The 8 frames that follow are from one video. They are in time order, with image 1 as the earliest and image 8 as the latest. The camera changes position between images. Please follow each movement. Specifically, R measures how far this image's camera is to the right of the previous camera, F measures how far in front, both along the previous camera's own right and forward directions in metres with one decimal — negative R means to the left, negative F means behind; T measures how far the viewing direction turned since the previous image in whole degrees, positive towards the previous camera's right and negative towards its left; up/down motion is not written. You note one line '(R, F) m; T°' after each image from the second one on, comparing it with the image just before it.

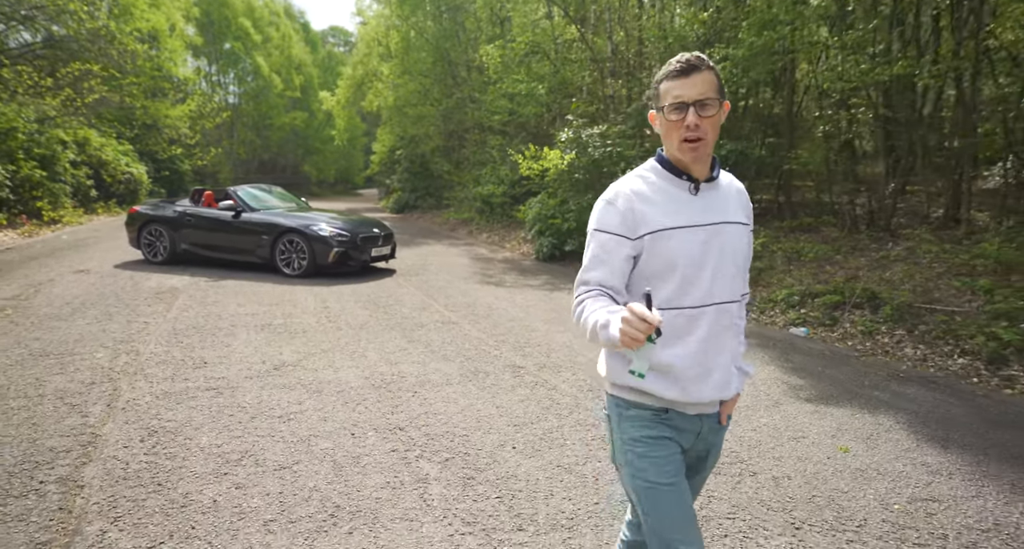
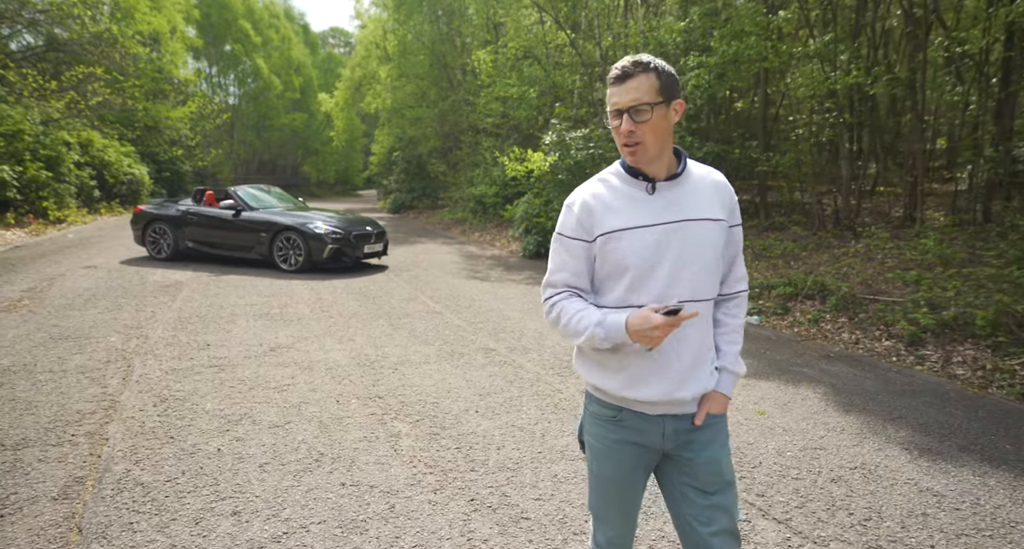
(+0.3, -0.6) m; 0°
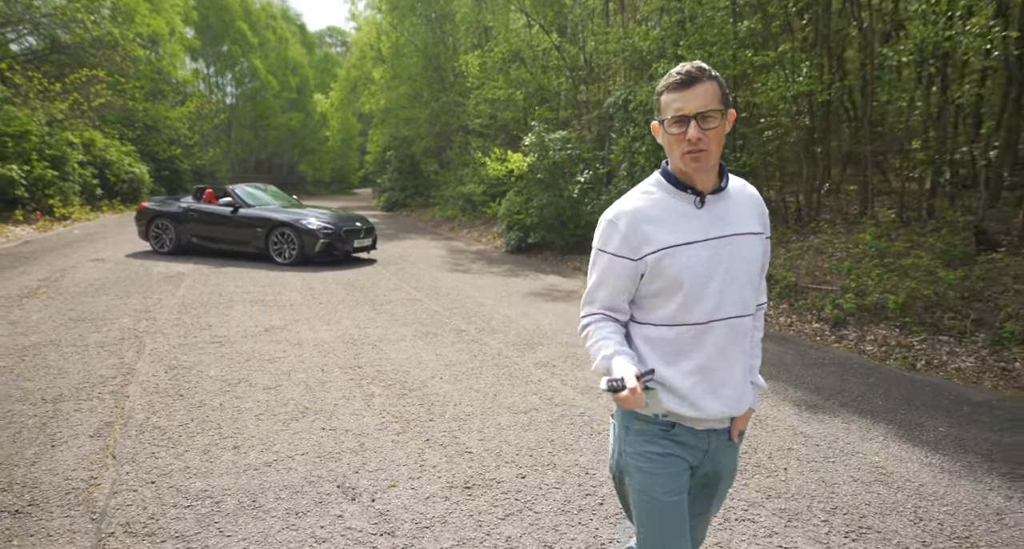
(+0.3, -0.7) m; 0°
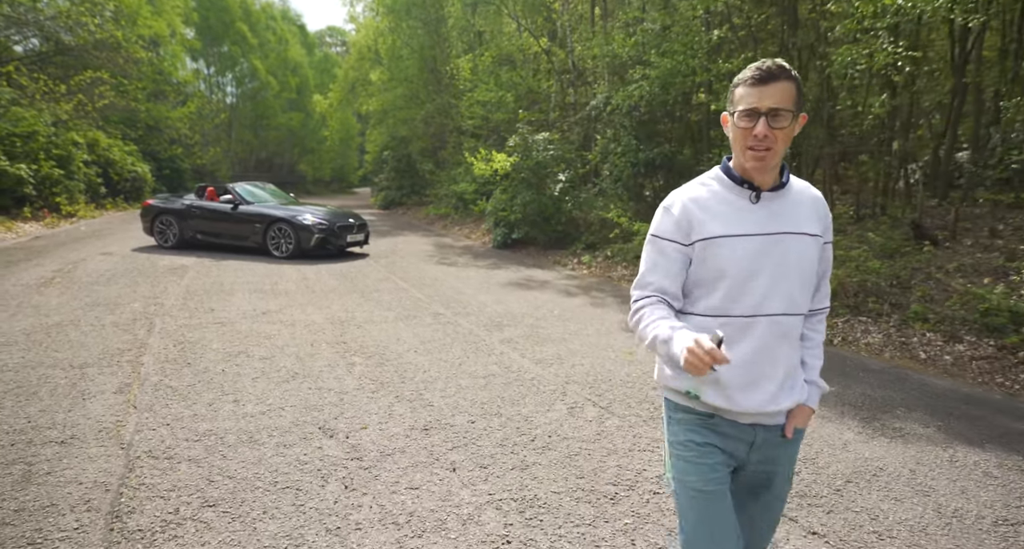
(+0.3, -0.7) m; 0°
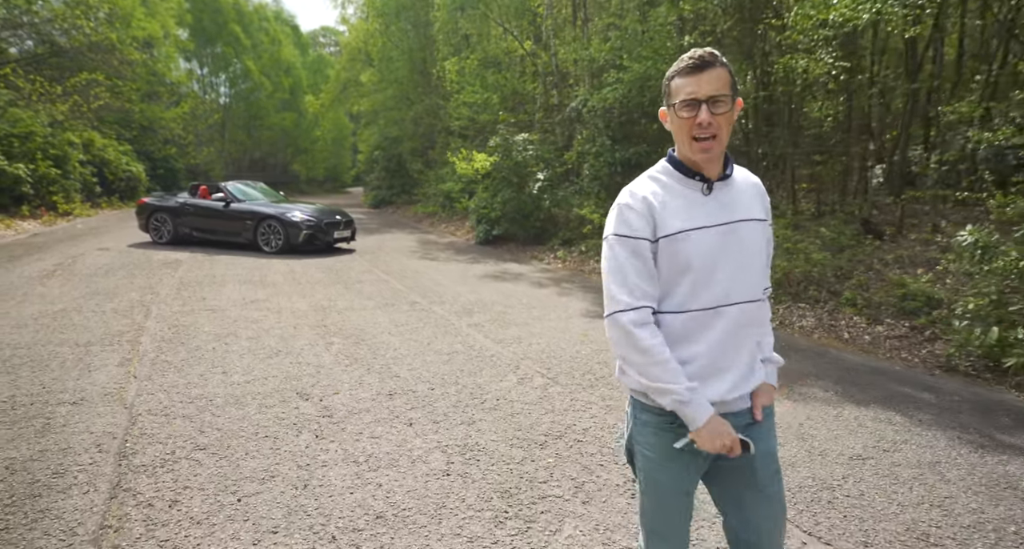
(+0.3, -0.6) m; 0°
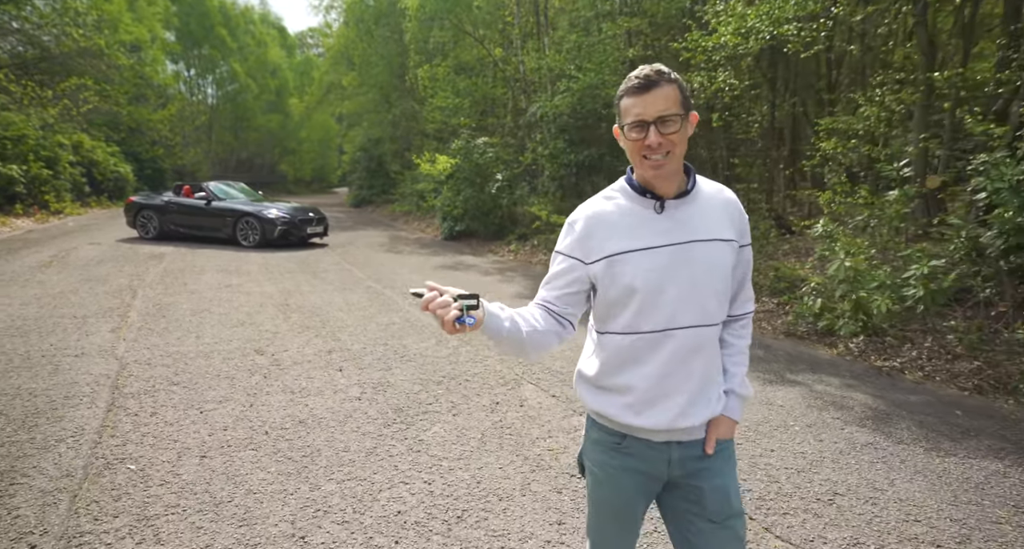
(+0.7, -1.1) m; +1°
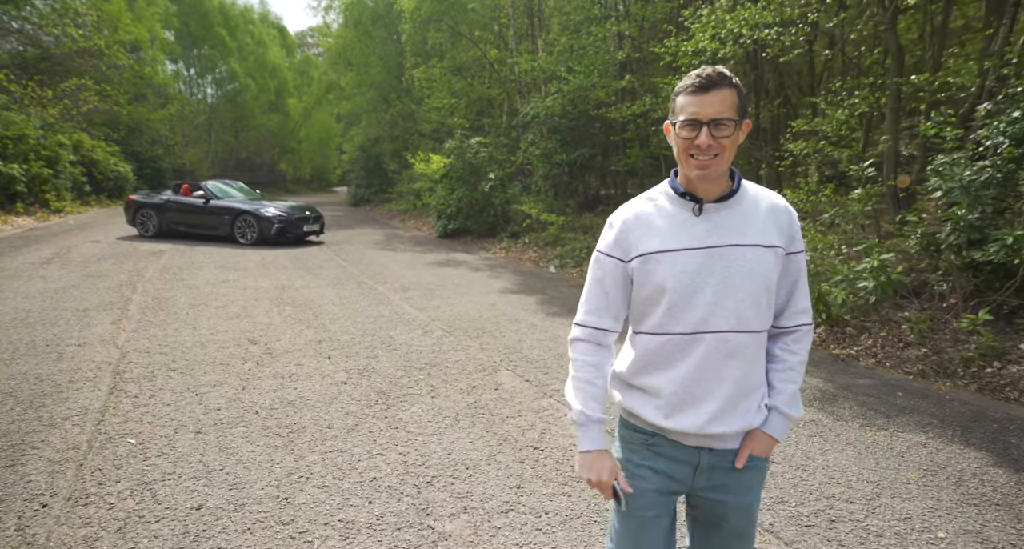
(+0.2, -0.3) m; 0°
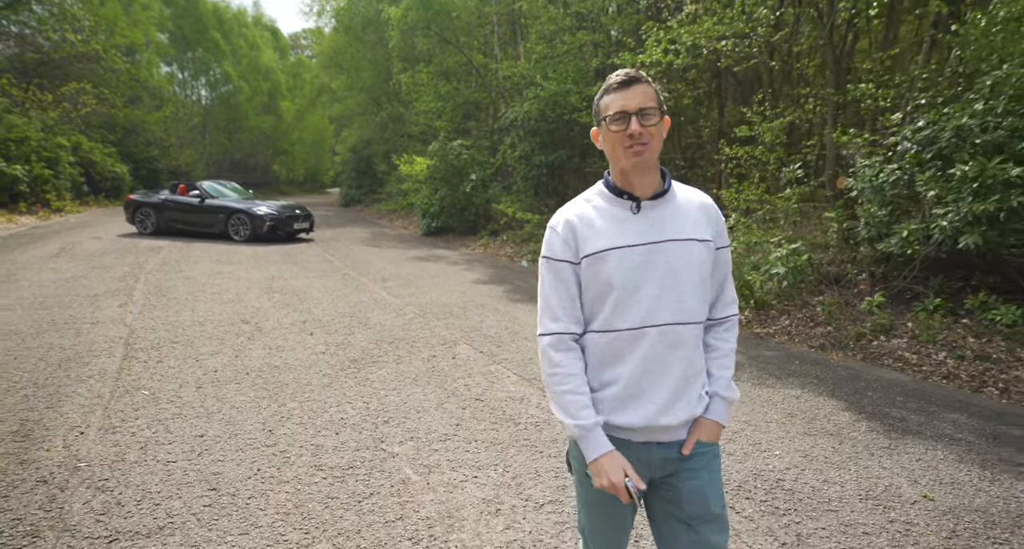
(+0.4, -0.8) m; +1°
